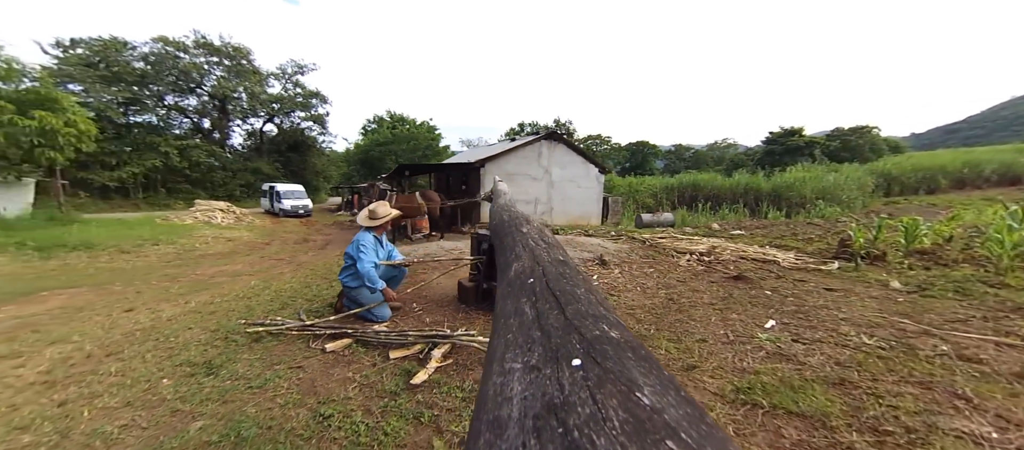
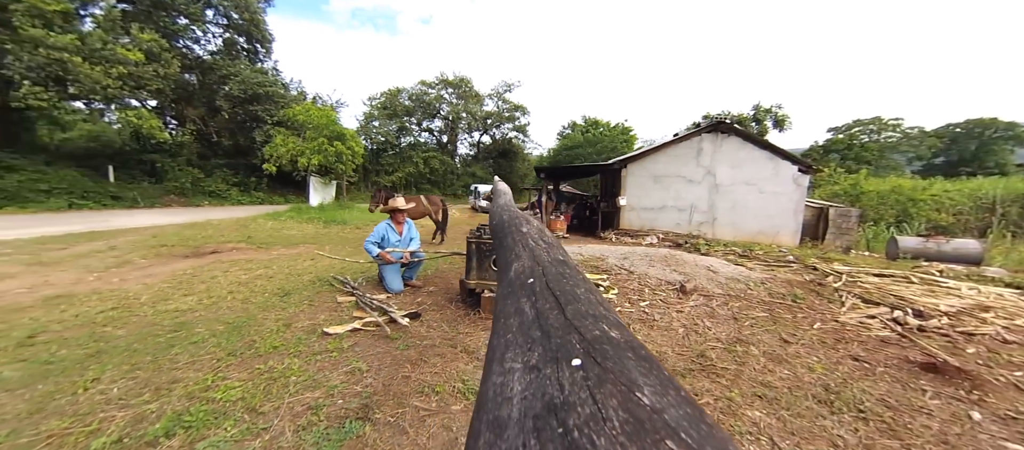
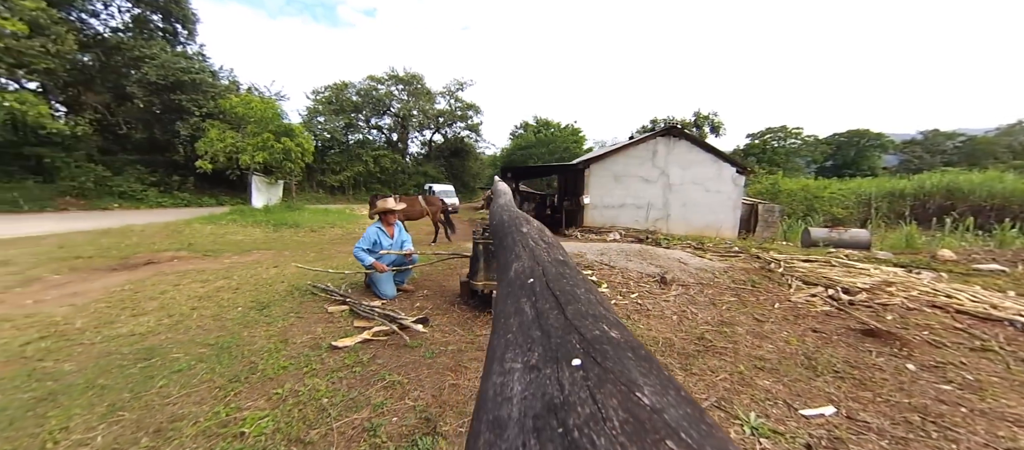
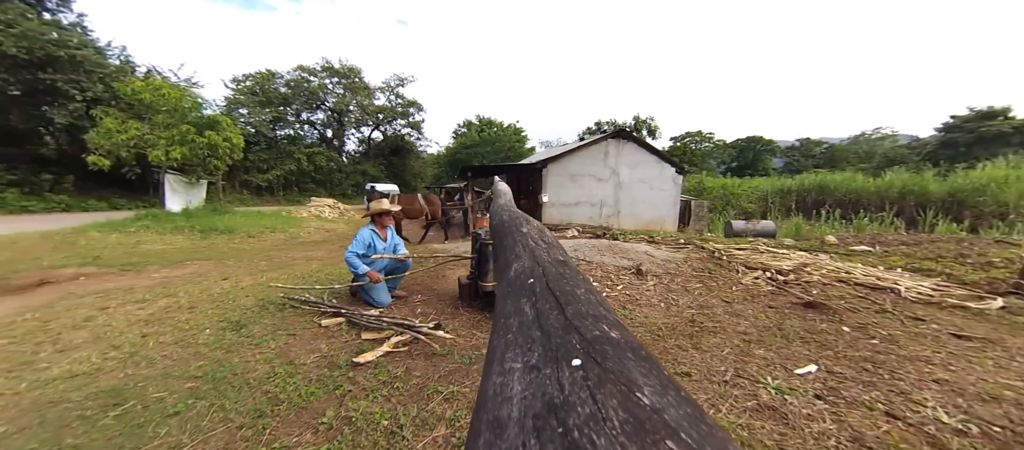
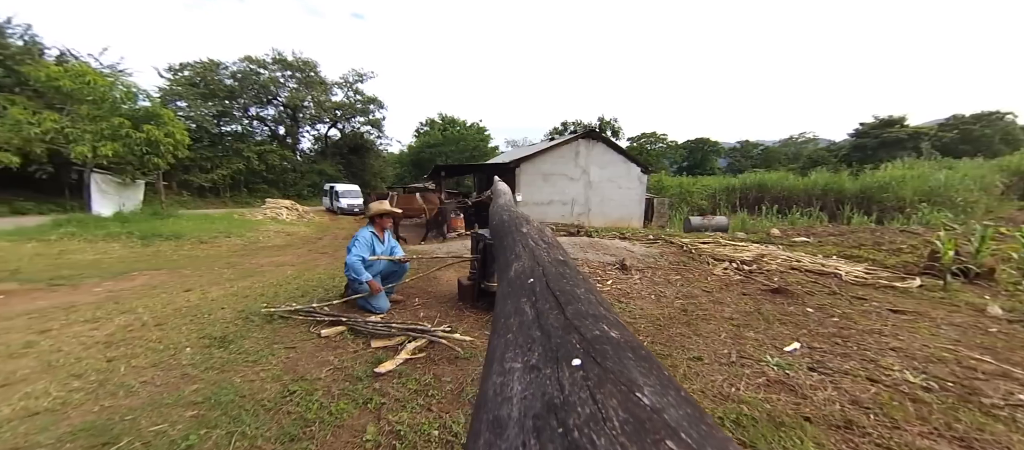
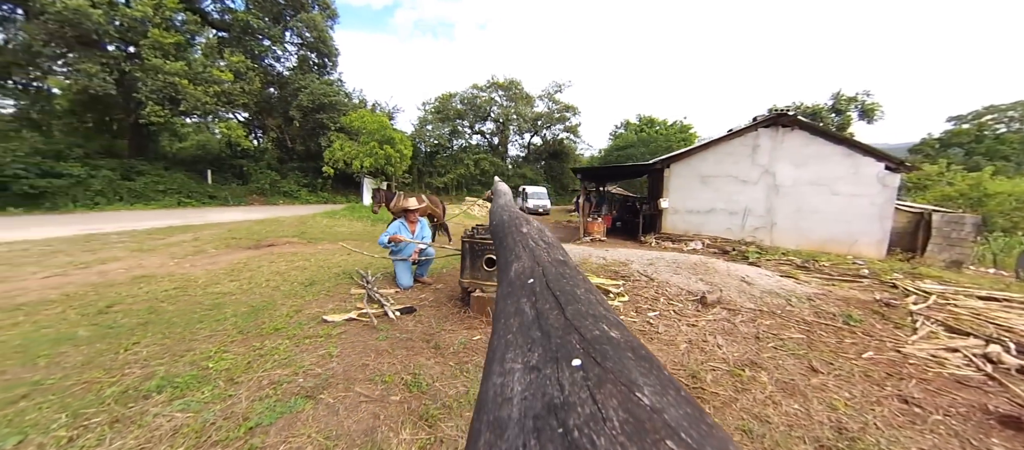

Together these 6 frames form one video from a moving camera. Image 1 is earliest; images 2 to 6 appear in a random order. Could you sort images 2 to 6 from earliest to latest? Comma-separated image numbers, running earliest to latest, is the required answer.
5, 4, 3, 2, 6
